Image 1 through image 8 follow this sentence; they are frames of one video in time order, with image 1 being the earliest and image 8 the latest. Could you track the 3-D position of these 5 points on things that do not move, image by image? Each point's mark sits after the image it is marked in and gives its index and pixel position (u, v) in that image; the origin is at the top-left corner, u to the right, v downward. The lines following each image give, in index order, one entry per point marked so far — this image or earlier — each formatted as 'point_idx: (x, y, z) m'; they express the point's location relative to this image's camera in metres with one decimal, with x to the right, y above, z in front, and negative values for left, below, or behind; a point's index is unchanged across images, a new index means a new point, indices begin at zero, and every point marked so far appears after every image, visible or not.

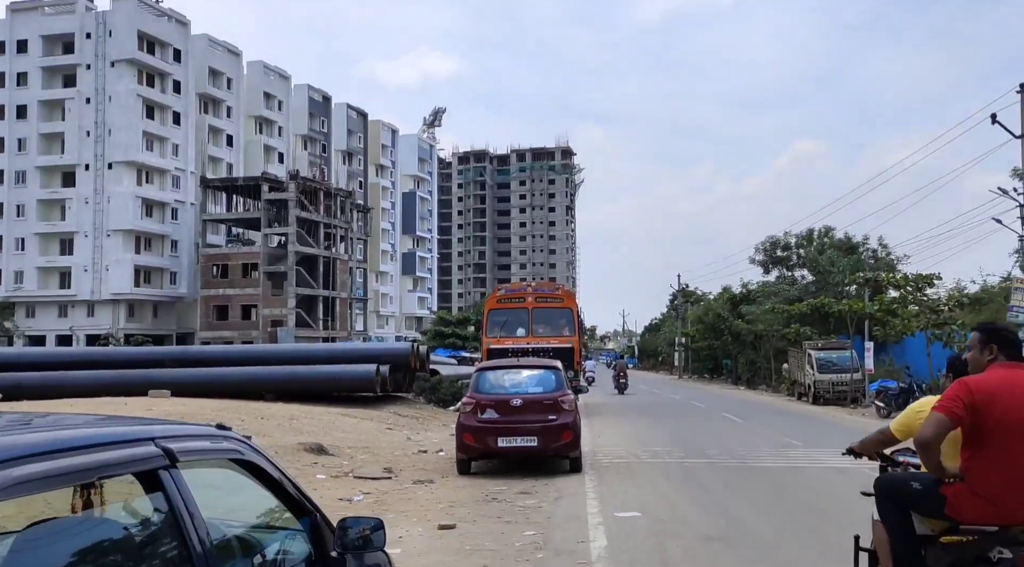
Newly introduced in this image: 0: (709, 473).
0: (+2.7, -2.6, +12.9) m
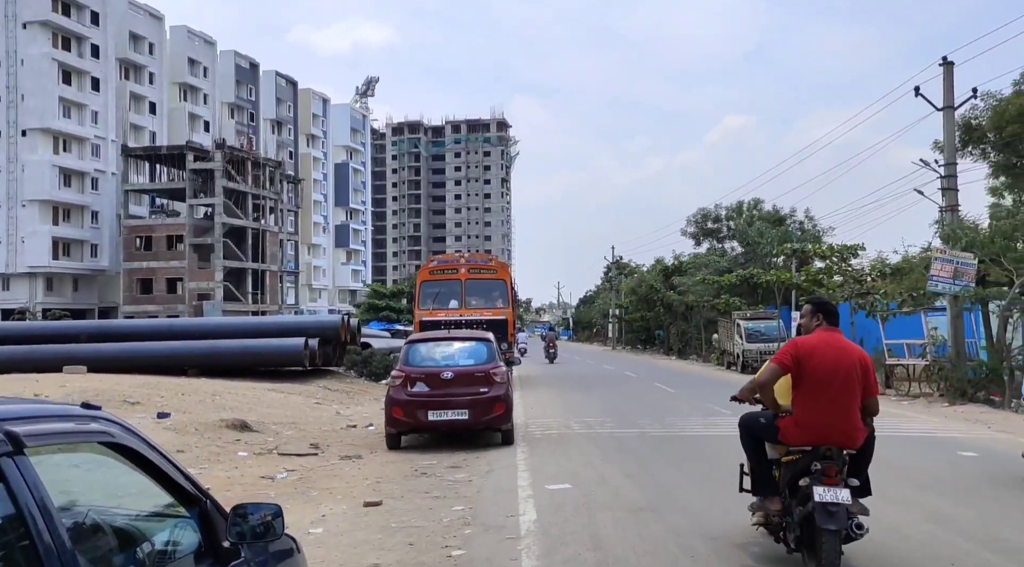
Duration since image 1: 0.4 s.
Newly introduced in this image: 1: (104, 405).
0: (+1.7, -2.2, +12.9) m
1: (-7.3, -2.2, +16.9) m
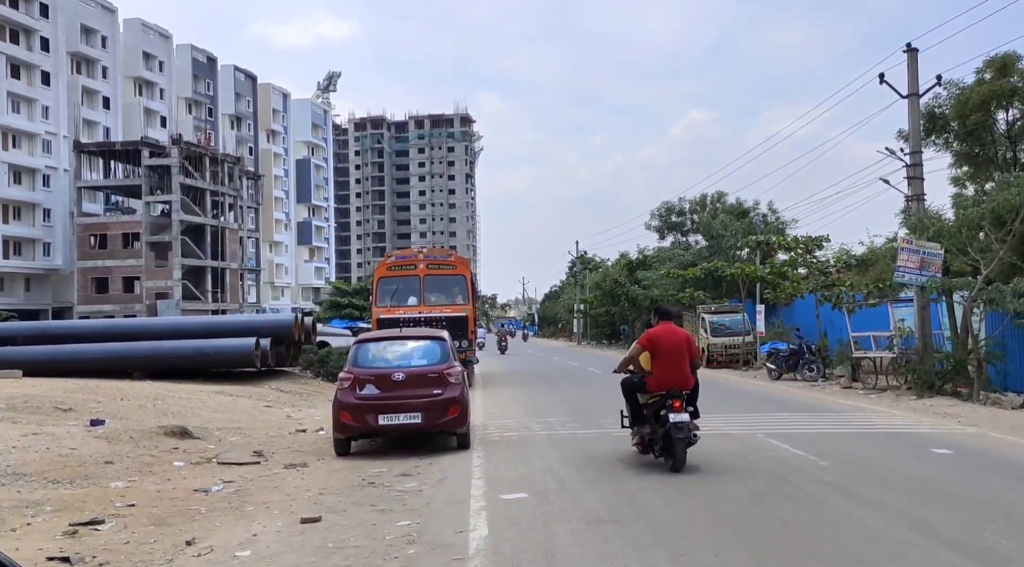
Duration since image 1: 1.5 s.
0: (+1.2, -2.1, +12.3) m
1: (-8.0, -2.2, +15.9) m
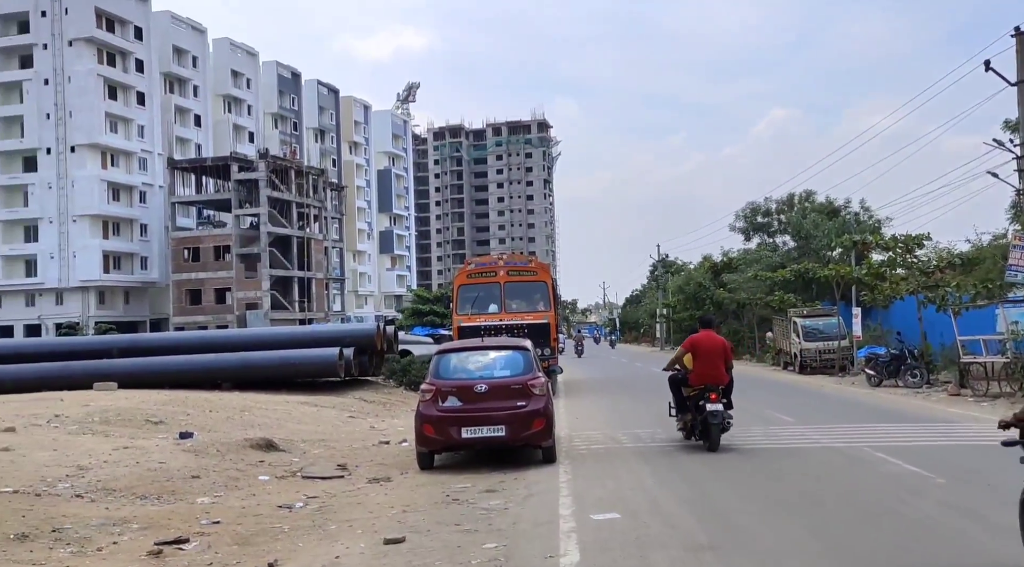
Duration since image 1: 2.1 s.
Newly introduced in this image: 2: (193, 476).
0: (+2.3, -2.2, +11.7) m
1: (-6.5, -2.4, +16.1) m
2: (-4.1, -2.5, +12.2) m
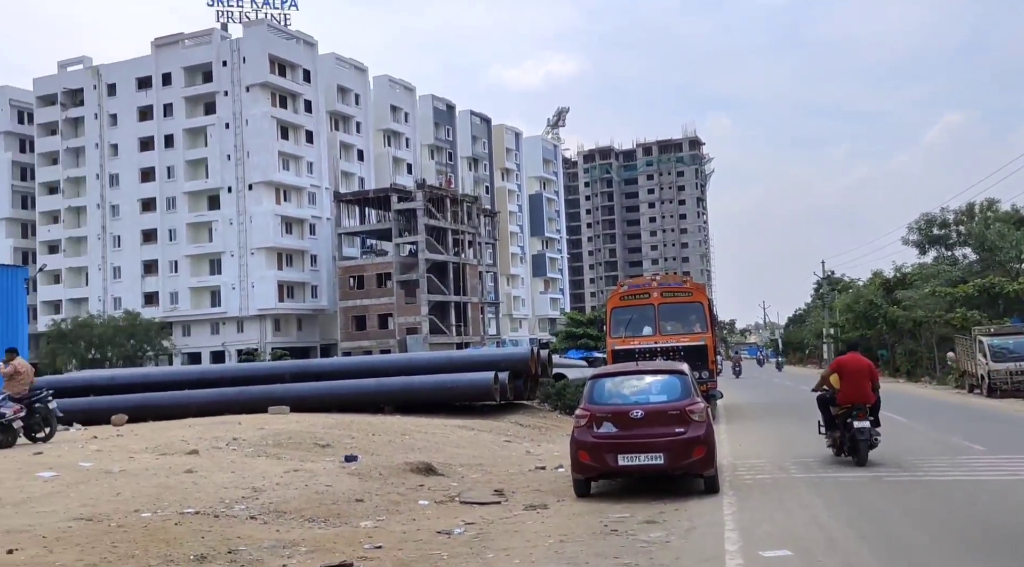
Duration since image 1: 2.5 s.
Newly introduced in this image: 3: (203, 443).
0: (+4.1, -2.4, +10.9) m
1: (-3.8, -2.9, +16.6) m
2: (-2.1, -2.9, +12.5) m
3: (-5.5, -2.8, +16.9) m
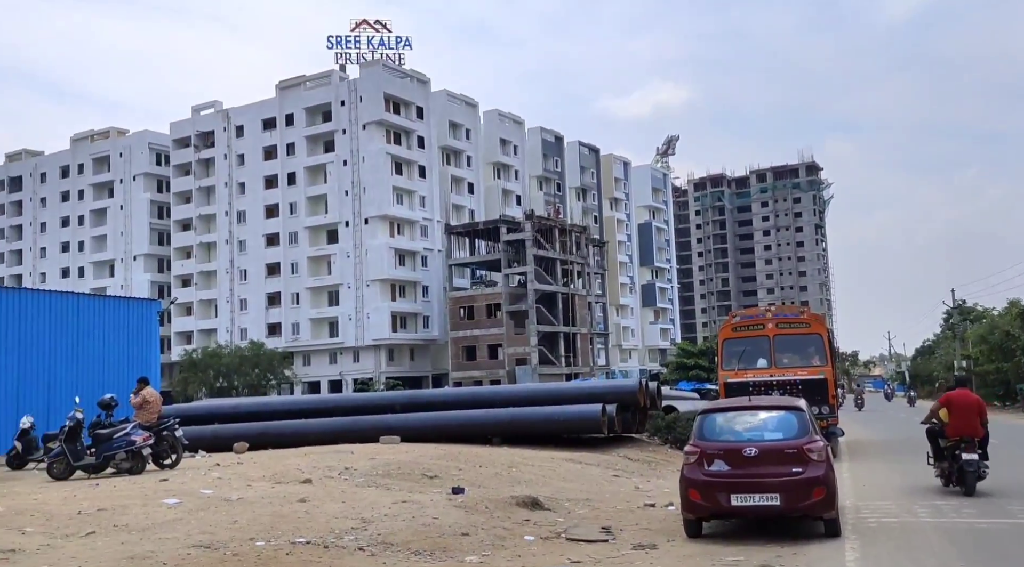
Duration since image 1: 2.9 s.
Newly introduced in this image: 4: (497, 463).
0: (+5.3, -2.7, +10.0) m
1: (-2.0, -3.5, +16.6) m
2: (-0.7, -3.3, +12.3) m
3: (-3.6, -3.4, +17.1) m
4: (-0.4, -3.6, +18.8) m
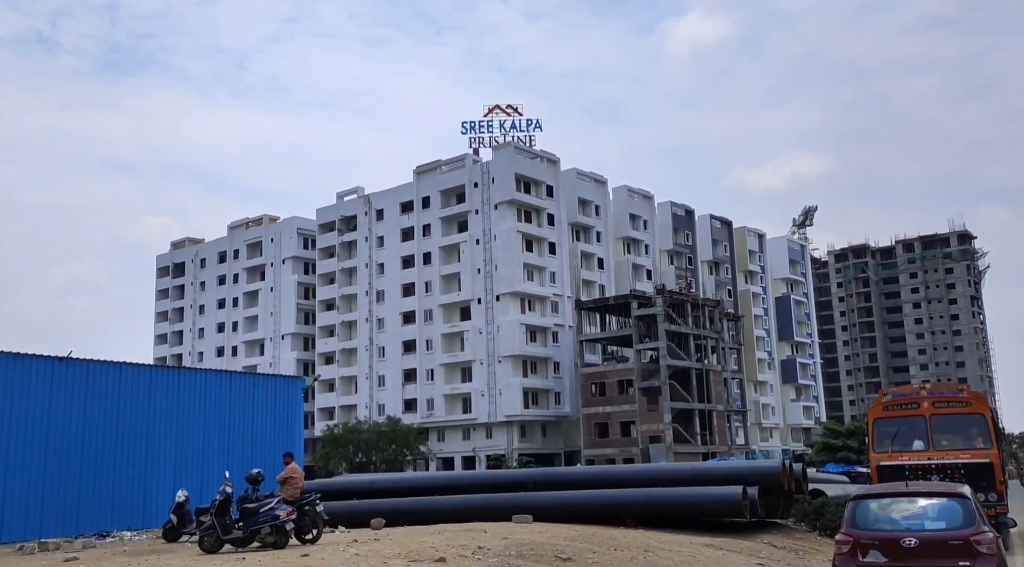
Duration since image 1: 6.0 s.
0: (+6.7, -3.5, +8.8) m
1: (+0.4, -4.8, +16.3) m
2: (+1.1, -4.3, +11.8) m
3: (-1.2, -4.8, +16.9) m
4: (+2.3, -5.1, +18.1) m
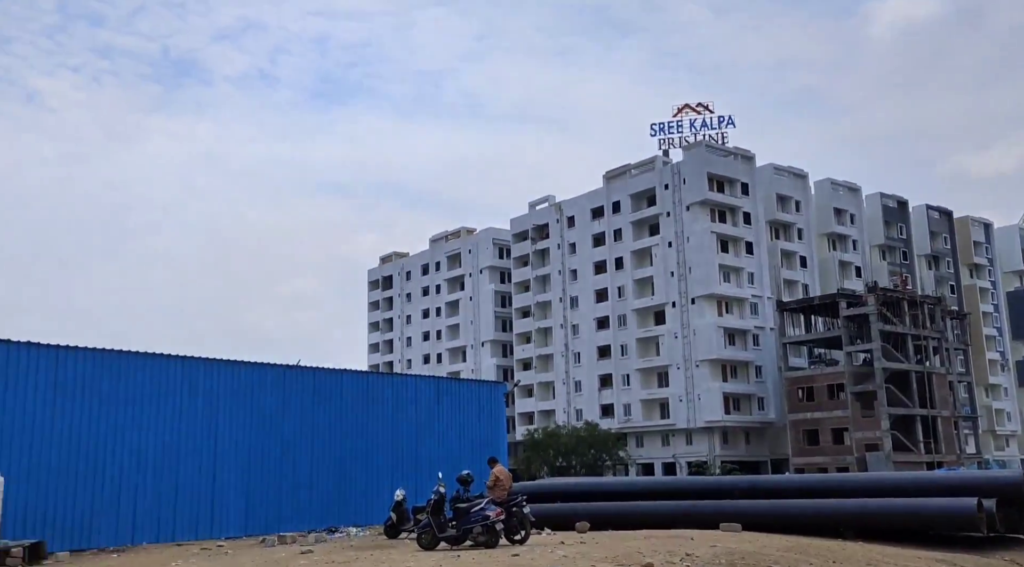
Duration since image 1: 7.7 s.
0: (+8.6, -3.3, +7.2) m
1: (+4.0, -4.8, +15.7) m
2: (+3.7, -4.2, +11.2) m
3: (+2.6, -4.8, +16.7) m
4: (+6.2, -5.0, +17.2) m
